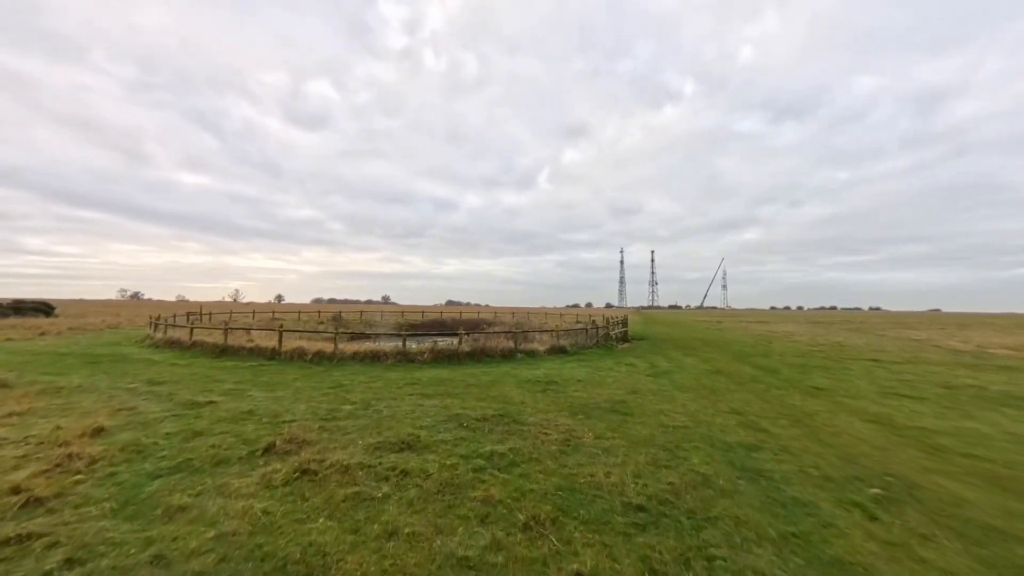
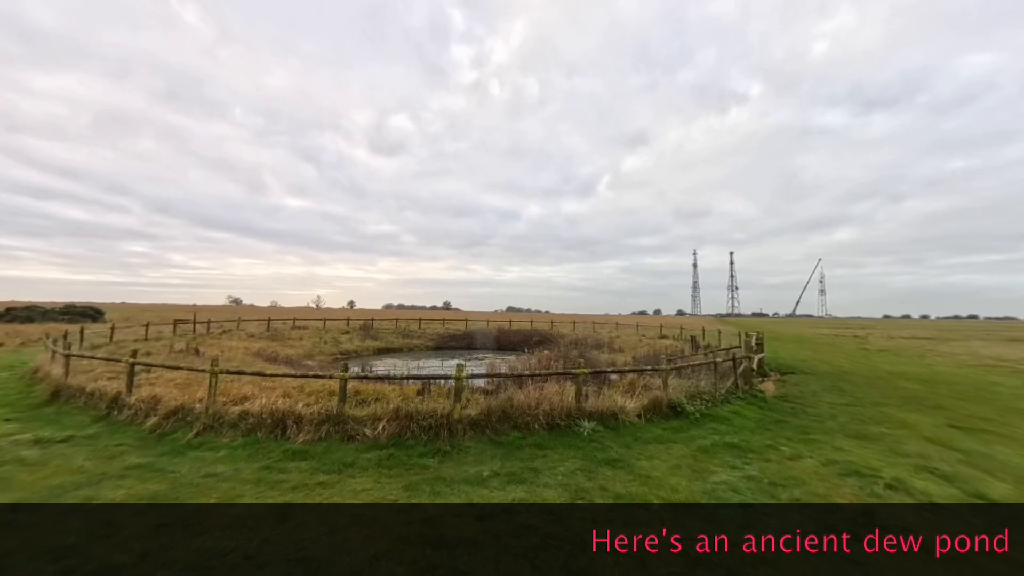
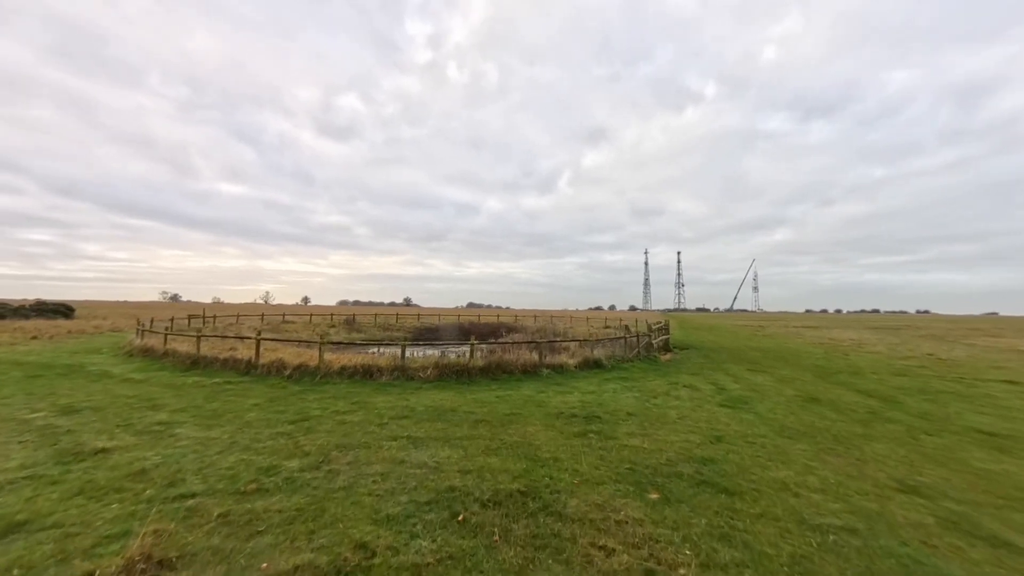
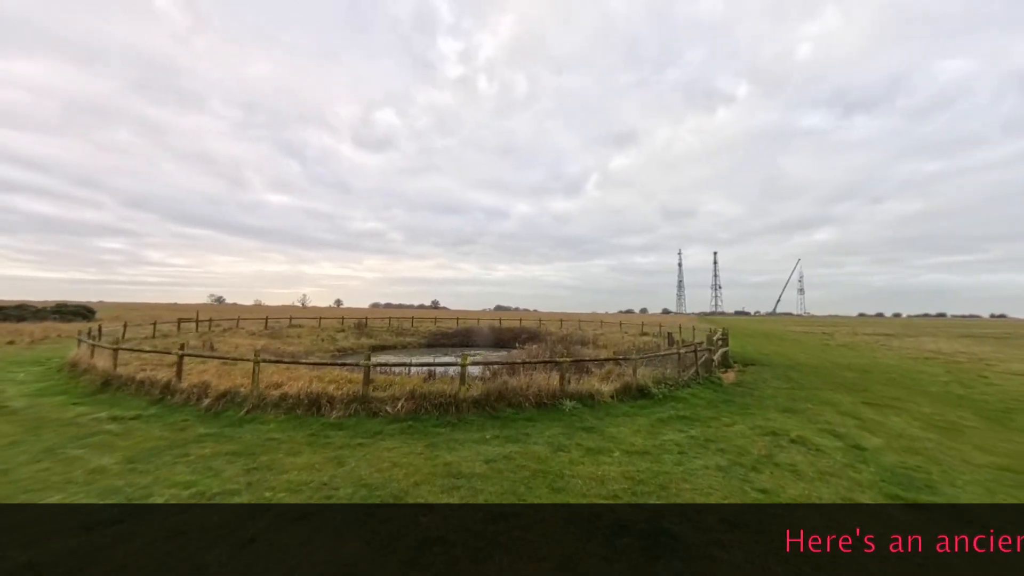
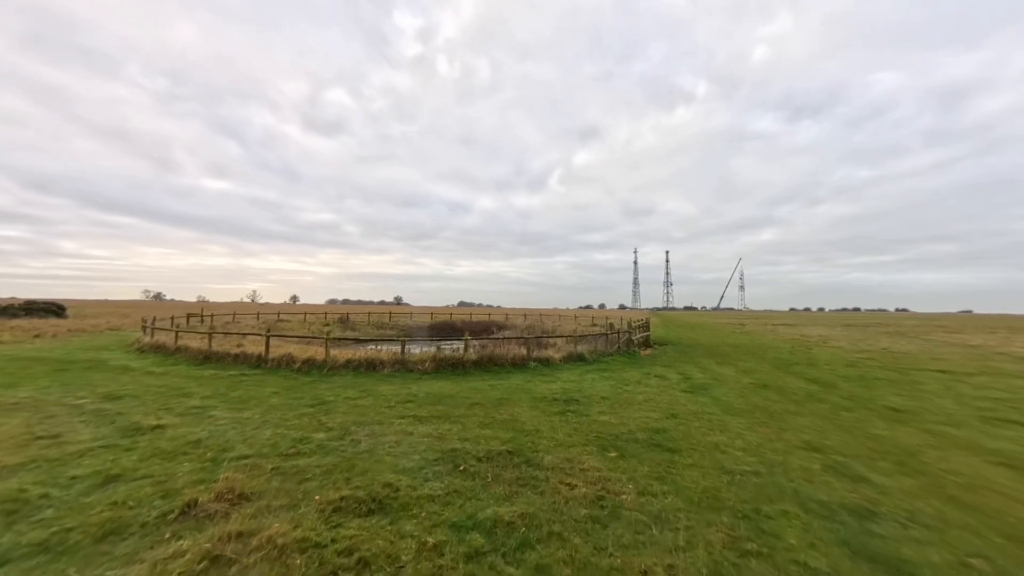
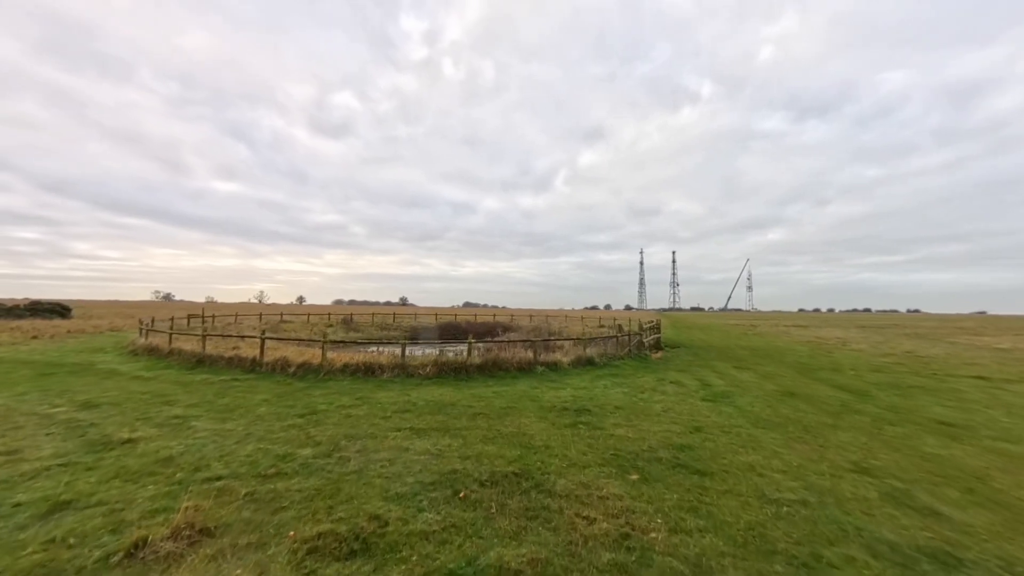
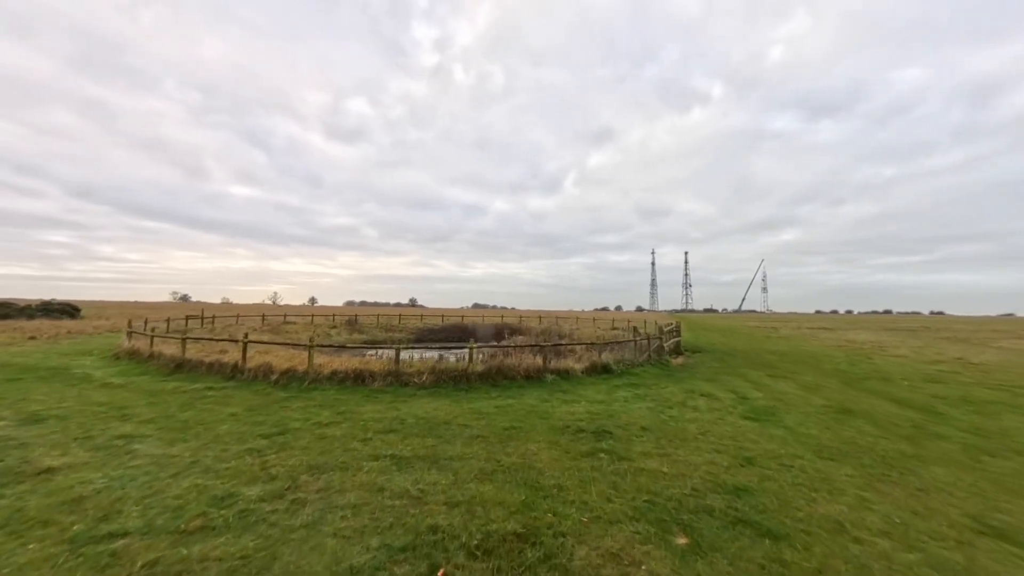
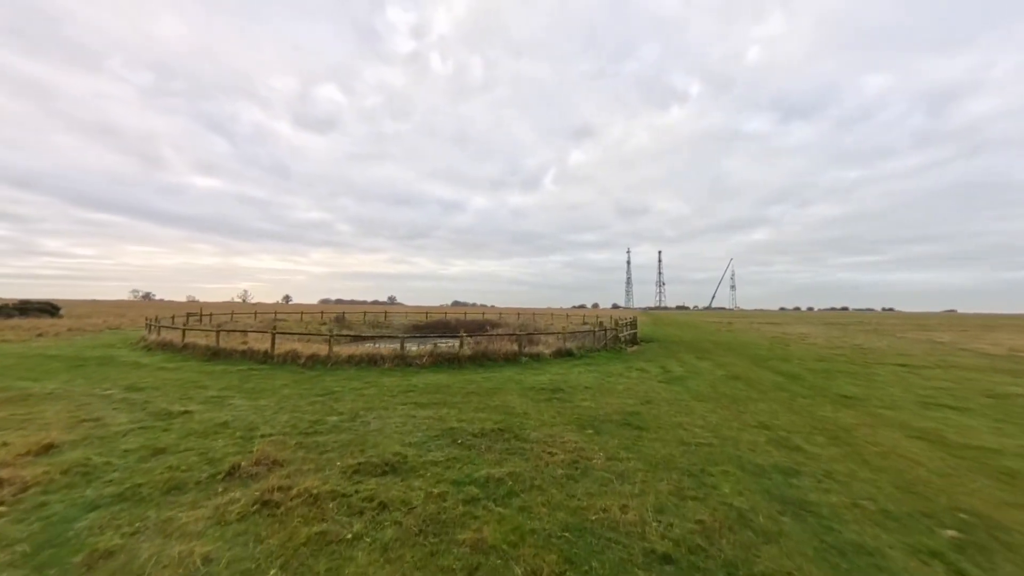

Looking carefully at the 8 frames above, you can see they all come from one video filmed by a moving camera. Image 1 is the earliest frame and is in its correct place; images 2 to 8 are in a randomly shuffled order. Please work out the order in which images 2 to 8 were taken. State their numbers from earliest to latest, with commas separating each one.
8, 5, 6, 3, 7, 4, 2
